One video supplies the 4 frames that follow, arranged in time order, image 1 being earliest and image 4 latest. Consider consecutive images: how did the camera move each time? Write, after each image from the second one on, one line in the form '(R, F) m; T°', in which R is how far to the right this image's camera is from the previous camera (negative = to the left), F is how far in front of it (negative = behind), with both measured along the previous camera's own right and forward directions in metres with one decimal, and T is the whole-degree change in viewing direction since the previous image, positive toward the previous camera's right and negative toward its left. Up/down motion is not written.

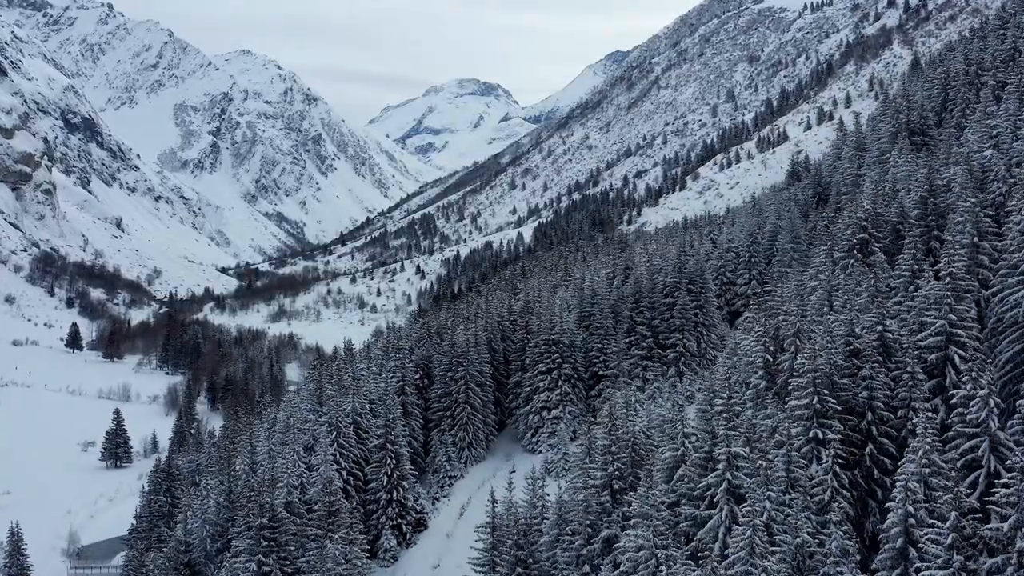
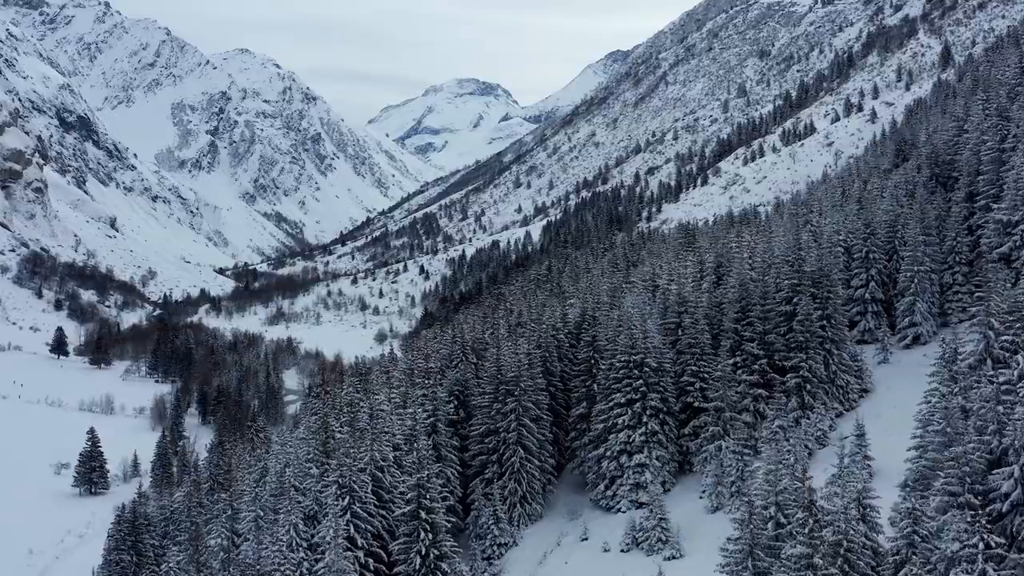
(-4.4, +15.2) m; 0°
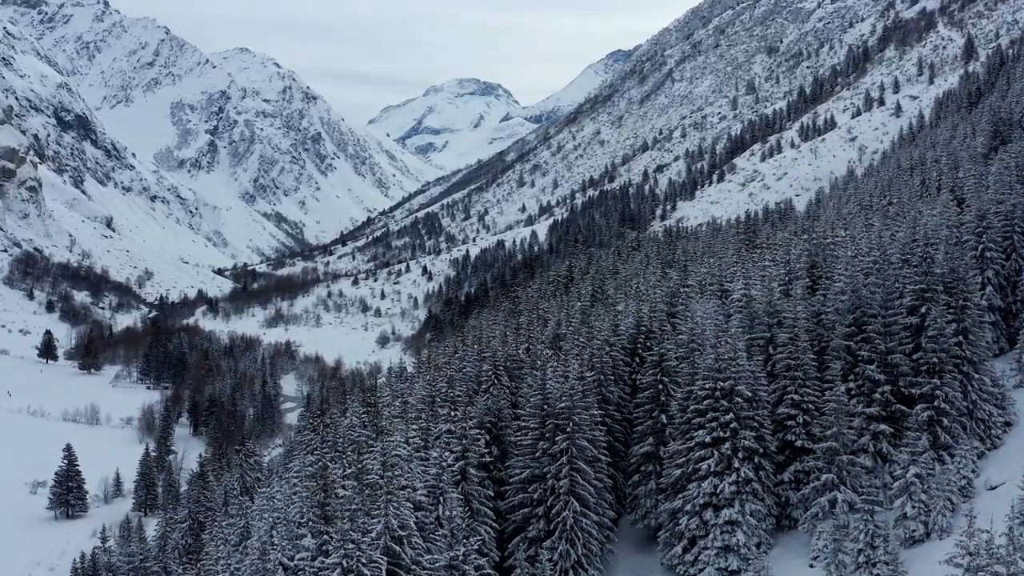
(-2.6, +10.3) m; 0°
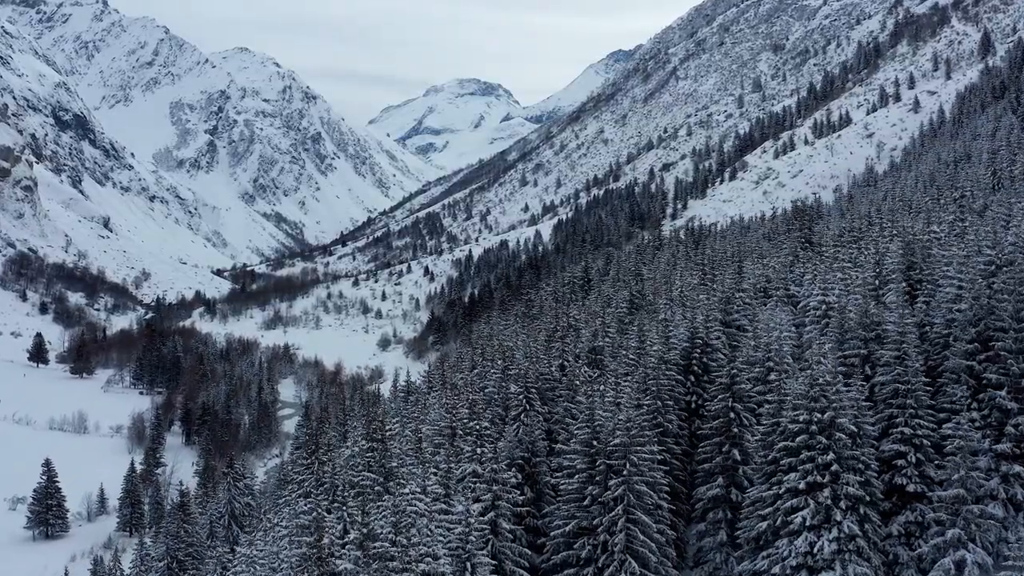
(-1.7, +7.3) m; 0°
